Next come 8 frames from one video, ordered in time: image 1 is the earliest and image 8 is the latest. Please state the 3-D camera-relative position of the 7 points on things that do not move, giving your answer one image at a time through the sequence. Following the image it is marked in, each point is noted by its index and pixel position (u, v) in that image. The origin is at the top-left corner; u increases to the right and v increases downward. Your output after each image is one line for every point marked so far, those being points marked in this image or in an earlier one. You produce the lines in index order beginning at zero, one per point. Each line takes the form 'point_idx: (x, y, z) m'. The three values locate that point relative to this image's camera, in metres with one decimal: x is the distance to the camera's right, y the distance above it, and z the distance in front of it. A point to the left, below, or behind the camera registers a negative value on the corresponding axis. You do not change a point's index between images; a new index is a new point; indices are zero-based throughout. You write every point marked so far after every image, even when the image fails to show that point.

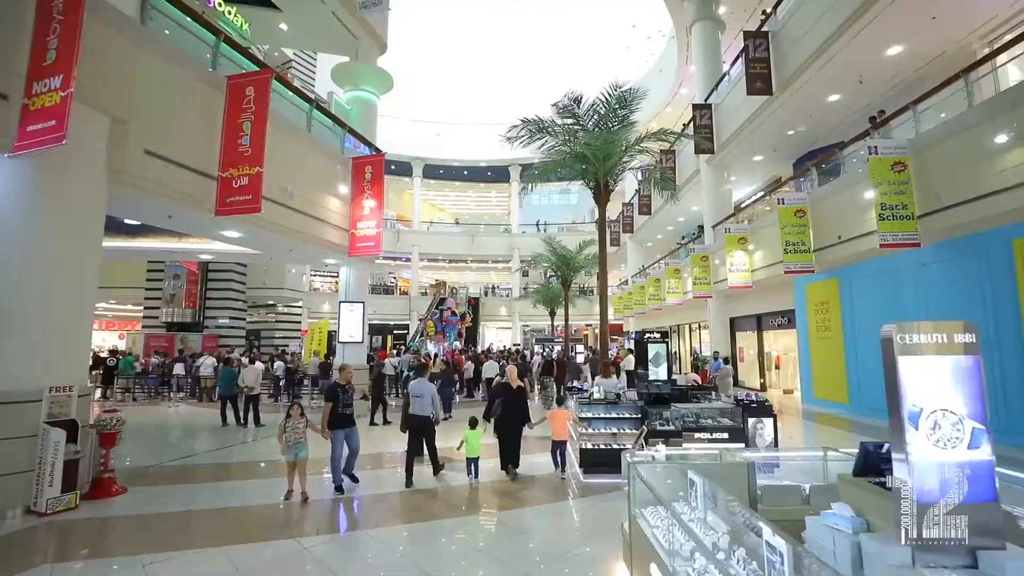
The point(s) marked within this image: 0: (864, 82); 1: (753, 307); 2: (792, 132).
0: (+8.0, +4.7, +11.4) m
1: (+7.2, -0.6, +14.8) m
2: (+8.0, +4.4, +14.1) m
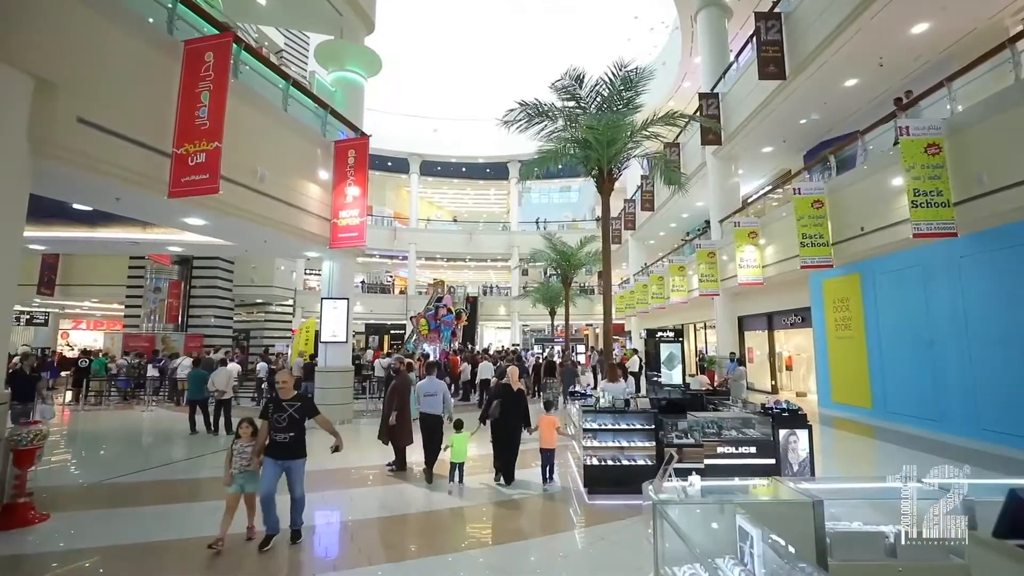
0: (+8.0, +4.8, +10.7) m
1: (+7.2, -0.5, +14.1) m
2: (+7.9, +4.5, +13.4) m
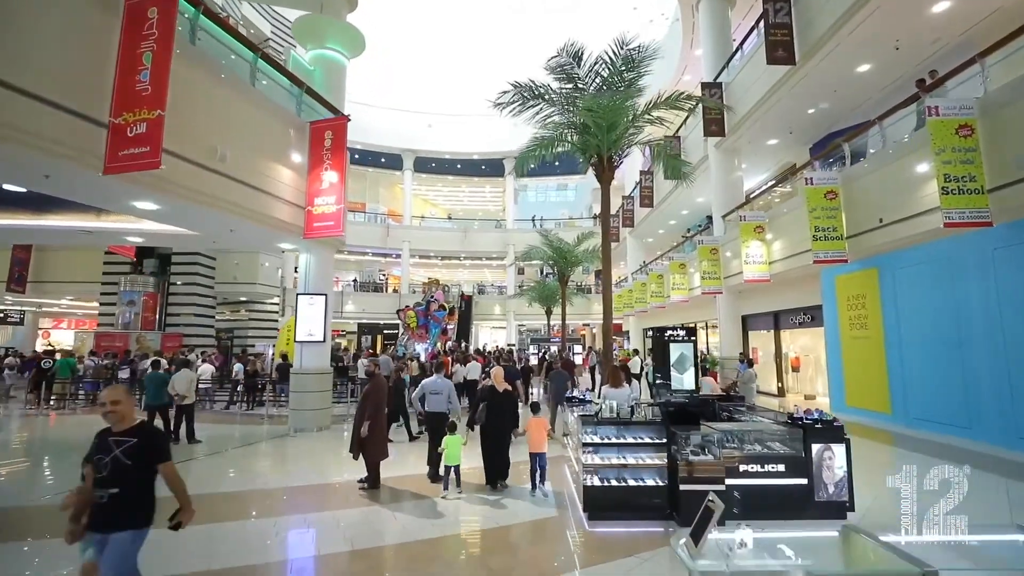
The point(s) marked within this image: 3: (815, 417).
0: (+7.9, +4.9, +10.1) m
1: (+7.0, -0.4, +13.5) m
2: (+7.8, +4.6, +12.8) m
3: (+2.5, -1.1, +4.1) m
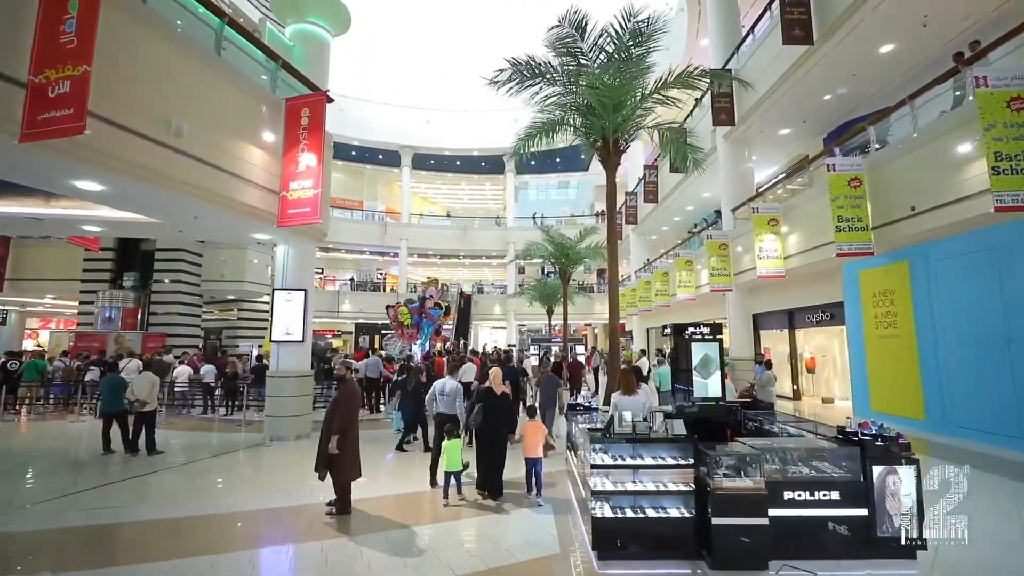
0: (+7.8, +4.9, +9.3) m
1: (+7.0, -0.3, +12.8) m
2: (+7.7, +4.6, +12.1) m
3: (+2.5, -1.0, +3.4) m
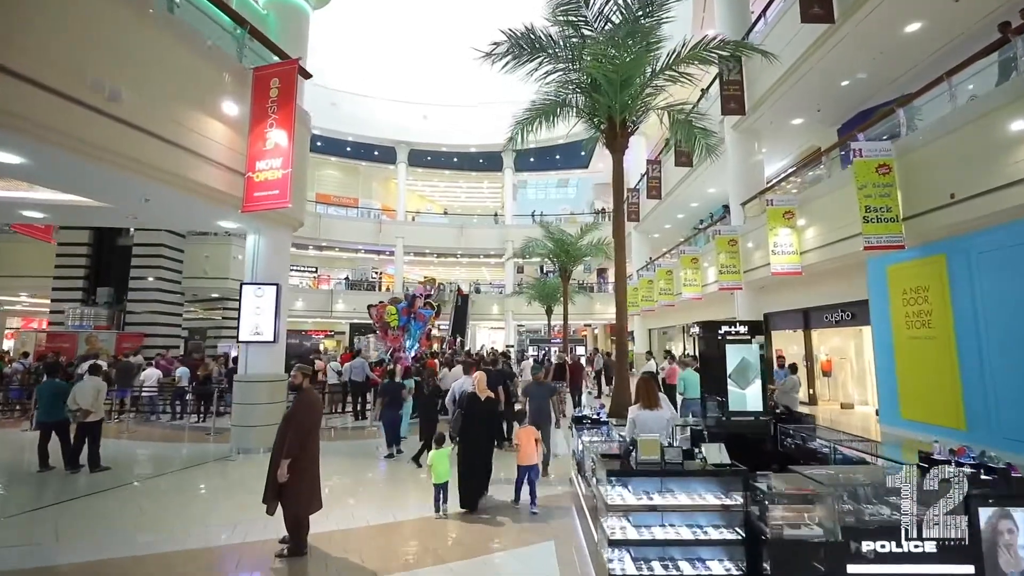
0: (+7.8, +5.0, +8.6) m
1: (+6.9, -0.3, +12.1) m
2: (+7.7, +4.7, +11.4) m
3: (+2.4, -0.9, +2.7) m
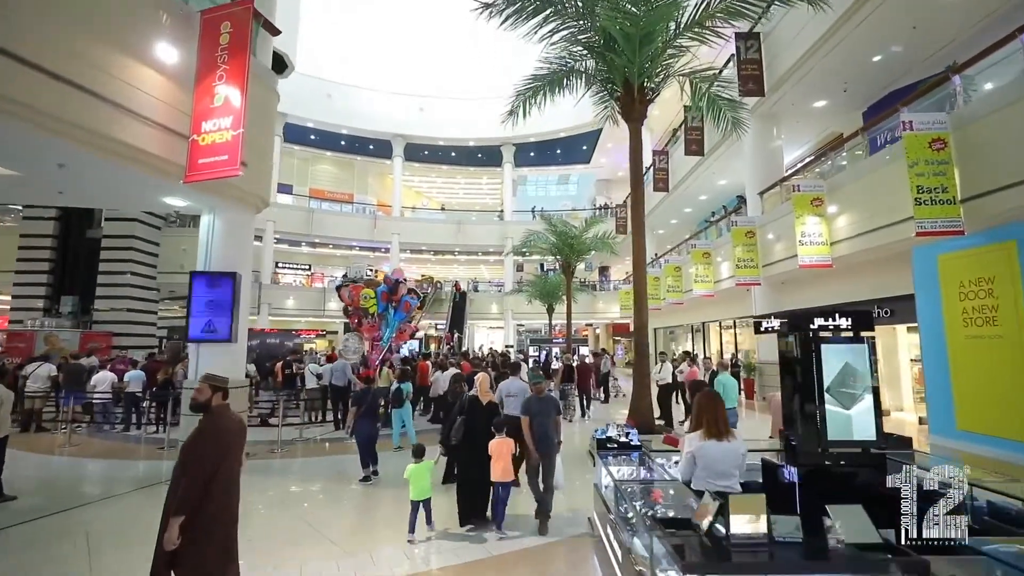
0: (+7.8, +5.1, +7.6) m
1: (+6.9, -0.2, +11.1) m
2: (+7.7, +4.8, +10.4) m
3: (+2.4, -0.8, +1.7) m
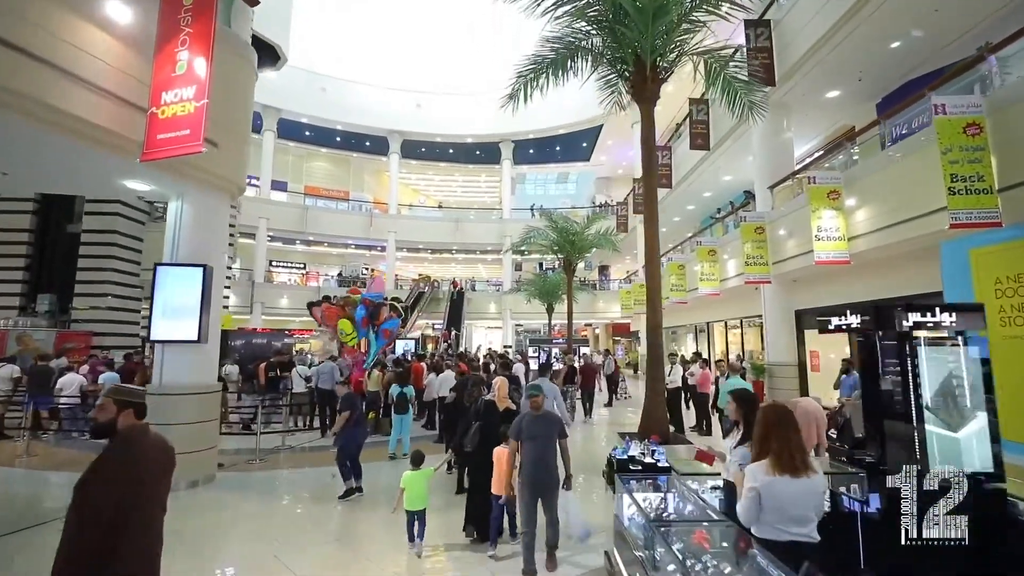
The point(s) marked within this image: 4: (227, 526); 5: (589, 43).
0: (+7.8, +5.1, +7.1) m
1: (+6.9, -0.1, +10.6) m
2: (+7.7, +4.8, +9.9) m
3: (+2.5, -0.8, +1.1) m
4: (-2.7, -2.1, +4.5) m
5: (+1.0, +3.1, +6.3) m
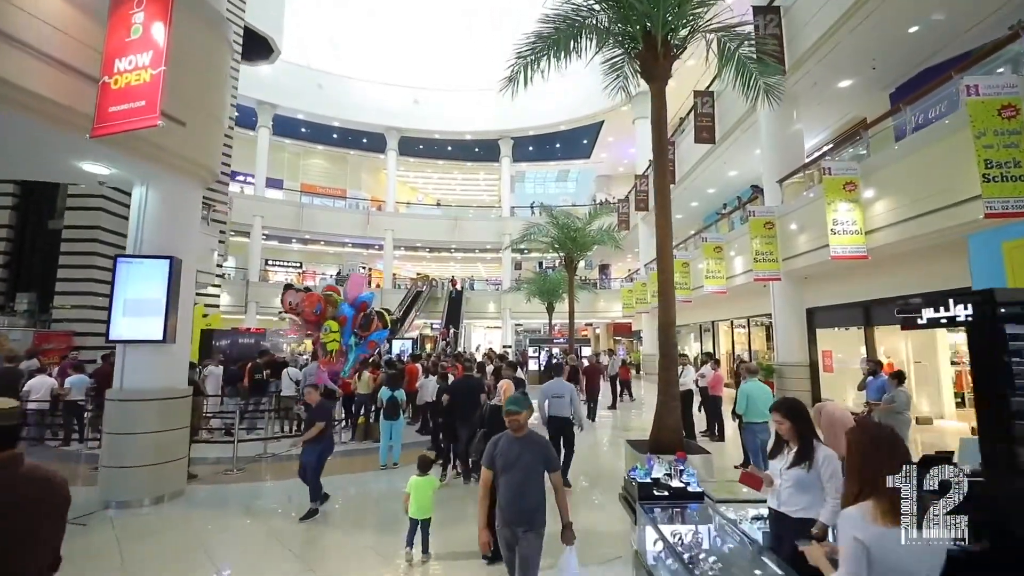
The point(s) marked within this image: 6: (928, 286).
0: (+7.8, +5.2, +6.6) m
1: (+6.9, -0.1, +10.1) m
2: (+7.7, +4.9, +9.4) m
3: (+2.5, -0.7, +0.6) m
4: (-2.7, -2.1, +4.0) m
5: (+1.0, +3.2, +5.8) m
6: (+6.9, 0.0, +8.3) m
